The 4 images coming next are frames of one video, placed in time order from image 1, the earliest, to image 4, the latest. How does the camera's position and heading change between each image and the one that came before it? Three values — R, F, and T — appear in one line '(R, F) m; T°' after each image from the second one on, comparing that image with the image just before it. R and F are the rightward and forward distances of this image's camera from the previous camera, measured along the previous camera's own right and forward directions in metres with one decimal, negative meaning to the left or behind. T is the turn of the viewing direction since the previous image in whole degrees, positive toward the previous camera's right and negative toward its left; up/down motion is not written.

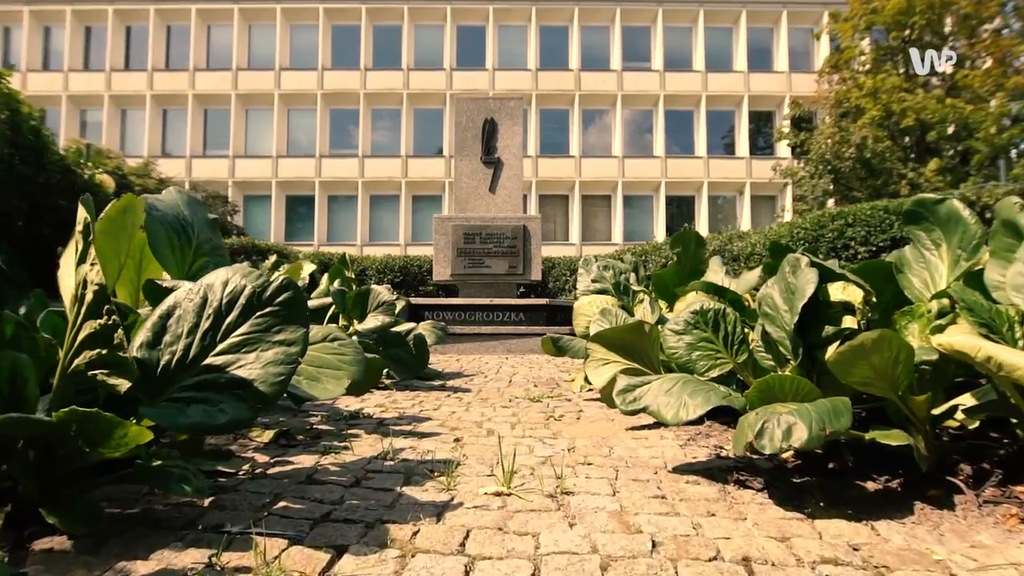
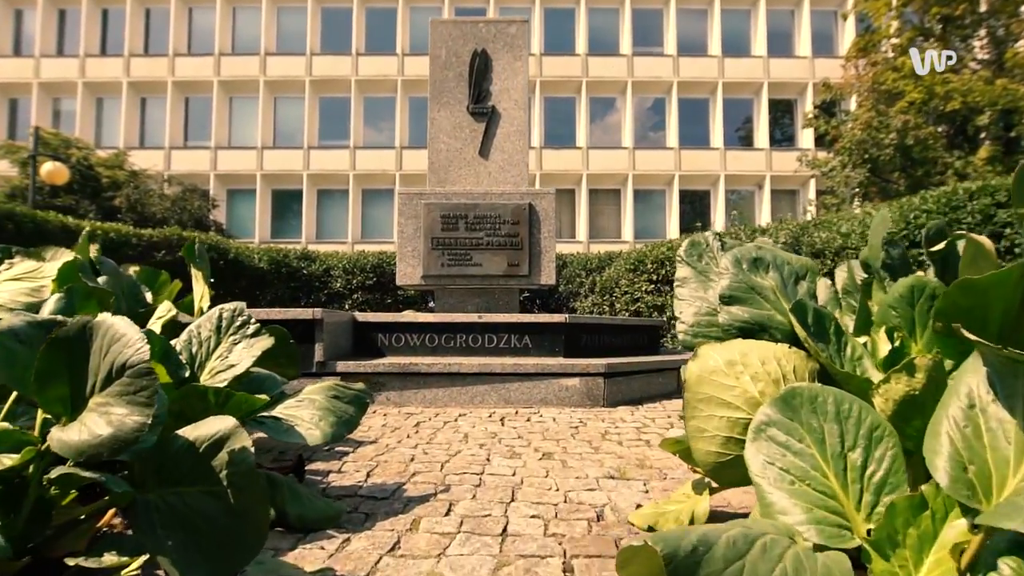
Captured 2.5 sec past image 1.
(0.0, +3.2) m; 0°
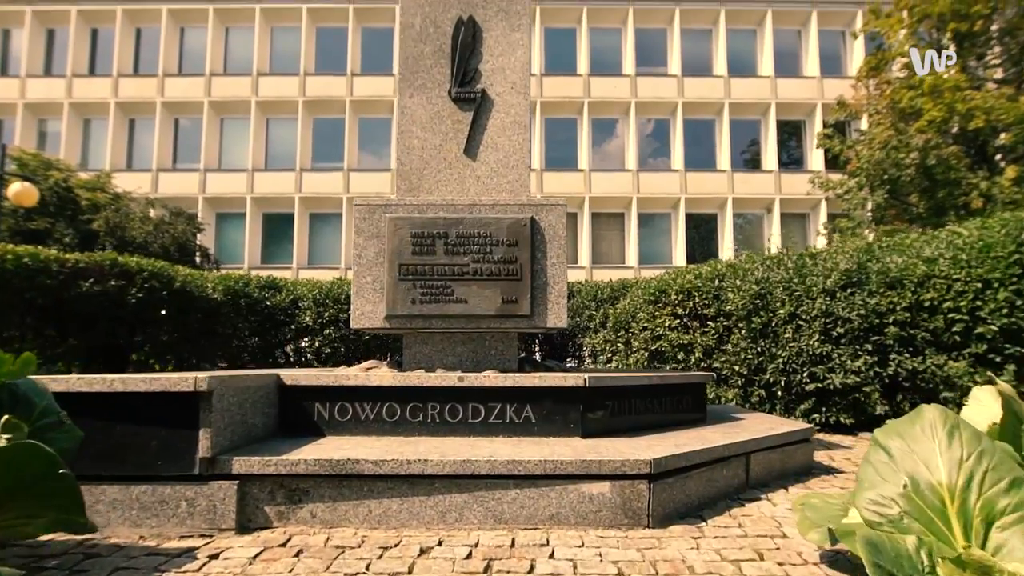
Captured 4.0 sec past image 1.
(0.0, +1.8) m; 0°
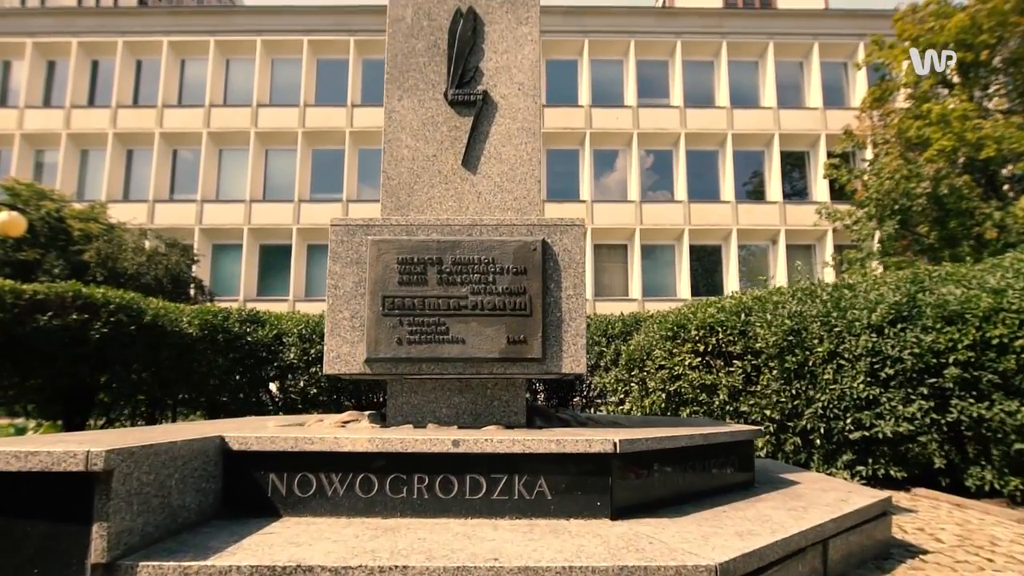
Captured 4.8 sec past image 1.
(0.0, +0.9) m; 0°
